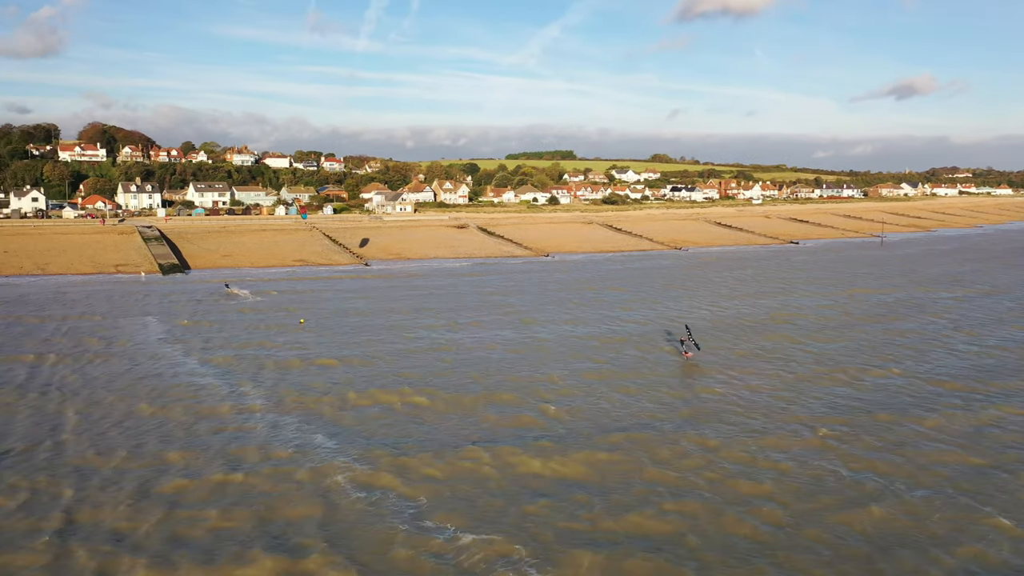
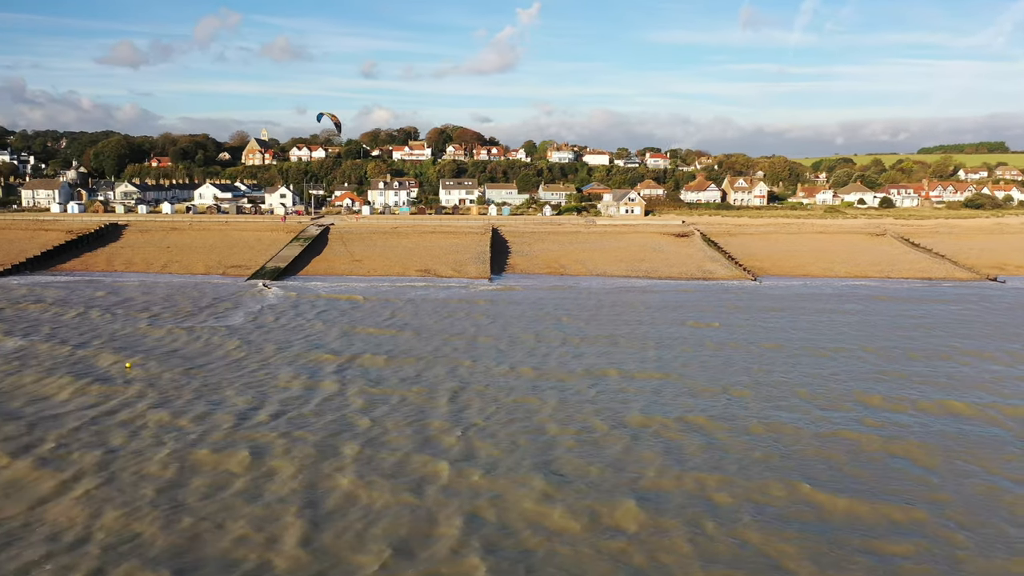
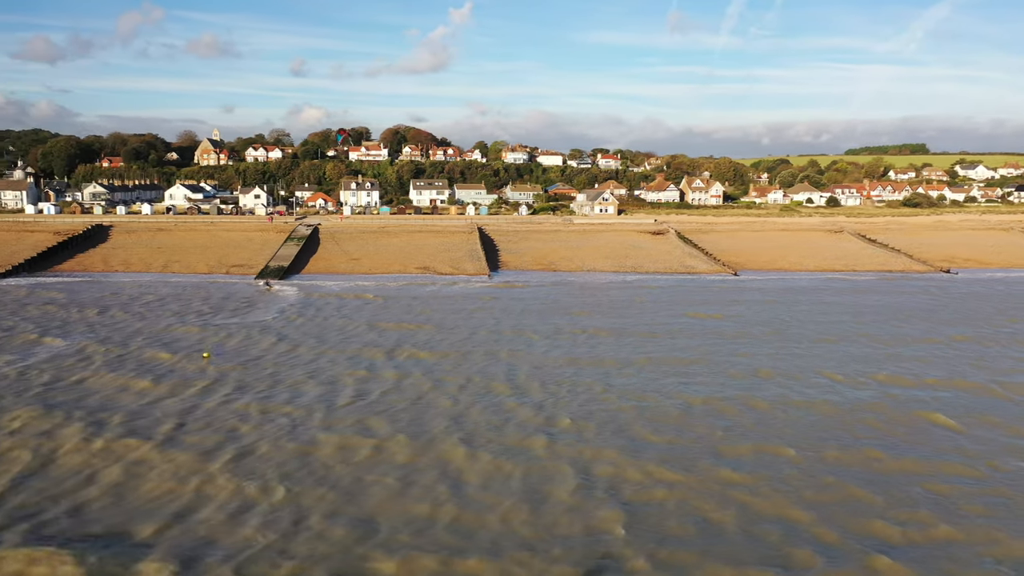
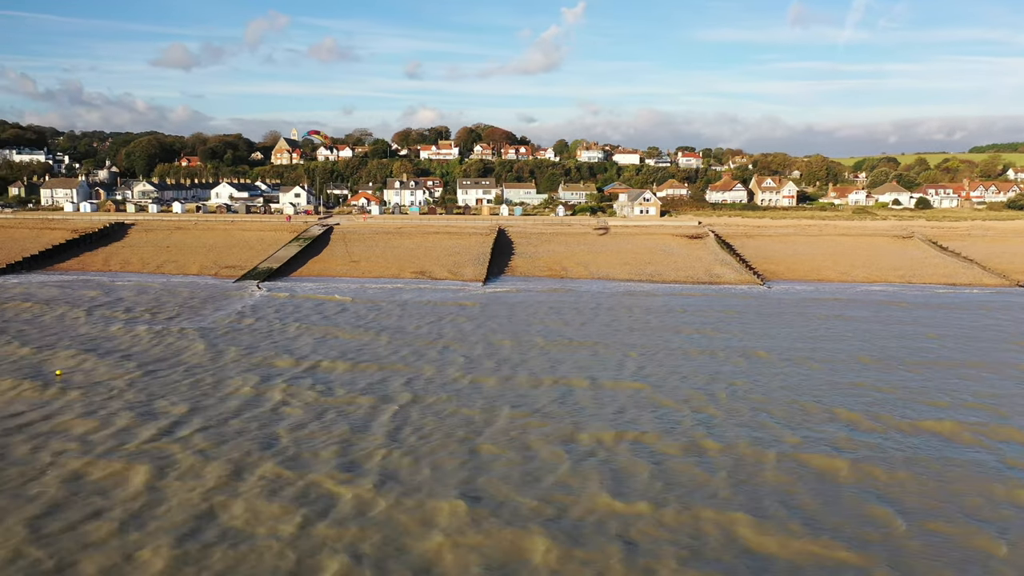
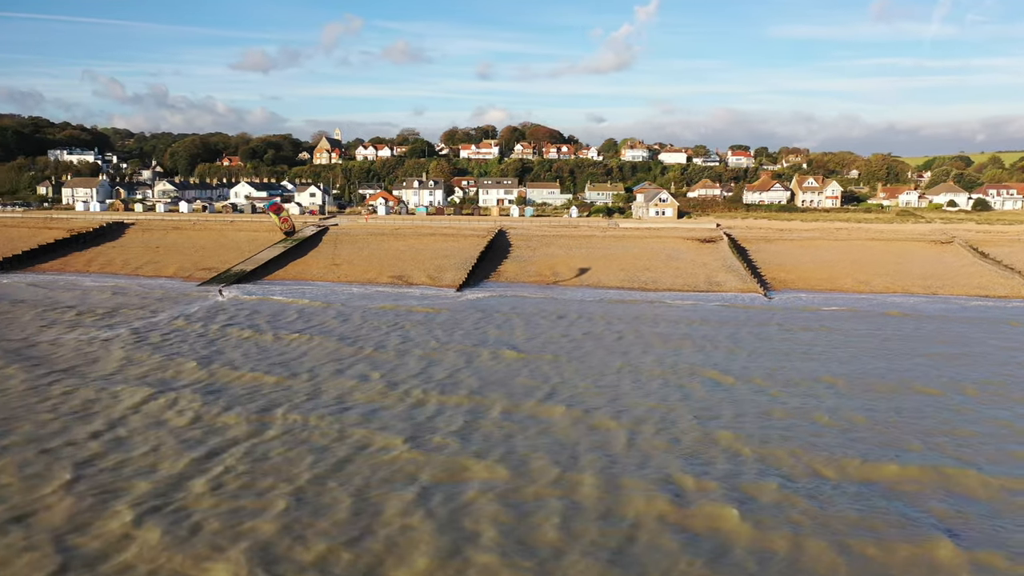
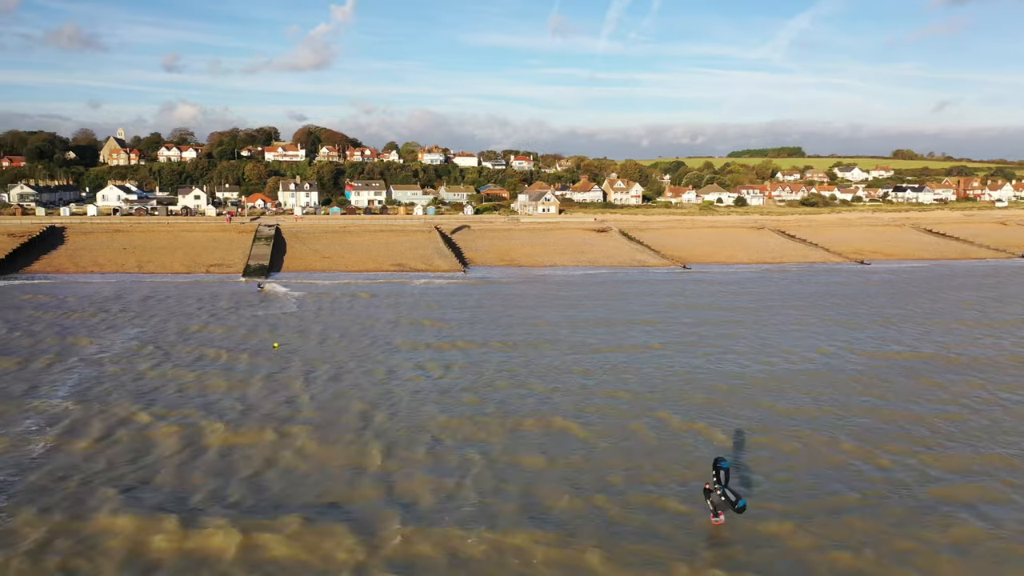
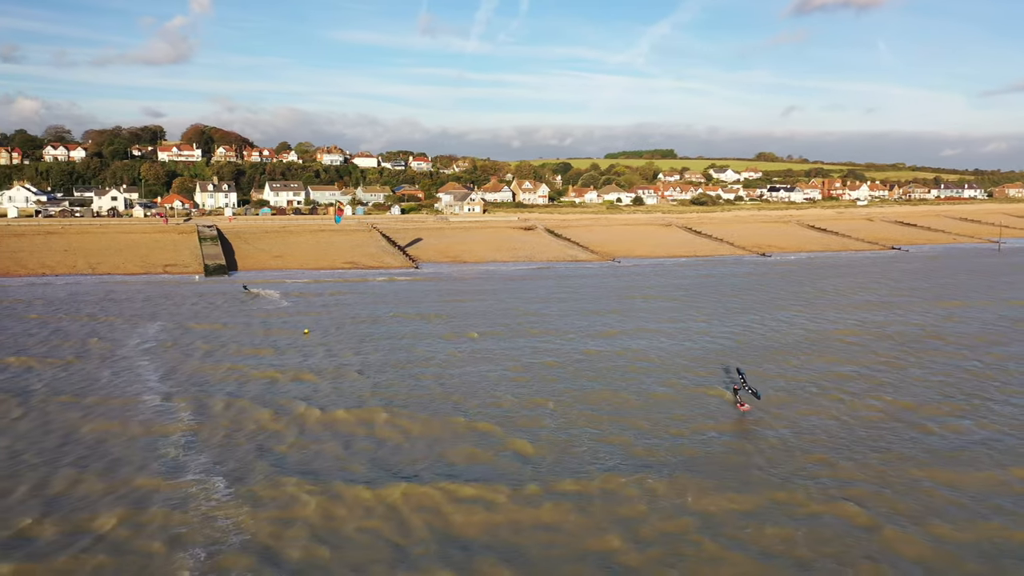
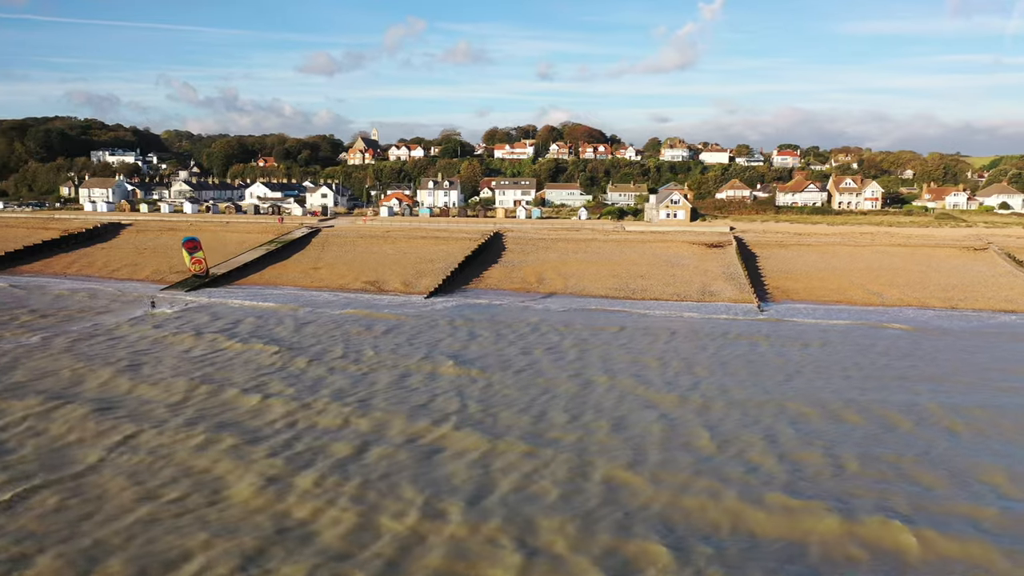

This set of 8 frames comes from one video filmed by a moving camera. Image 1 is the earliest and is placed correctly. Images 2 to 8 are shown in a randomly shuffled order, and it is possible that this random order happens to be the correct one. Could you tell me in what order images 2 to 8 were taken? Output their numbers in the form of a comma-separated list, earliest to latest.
7, 6, 3, 2, 4, 5, 8
